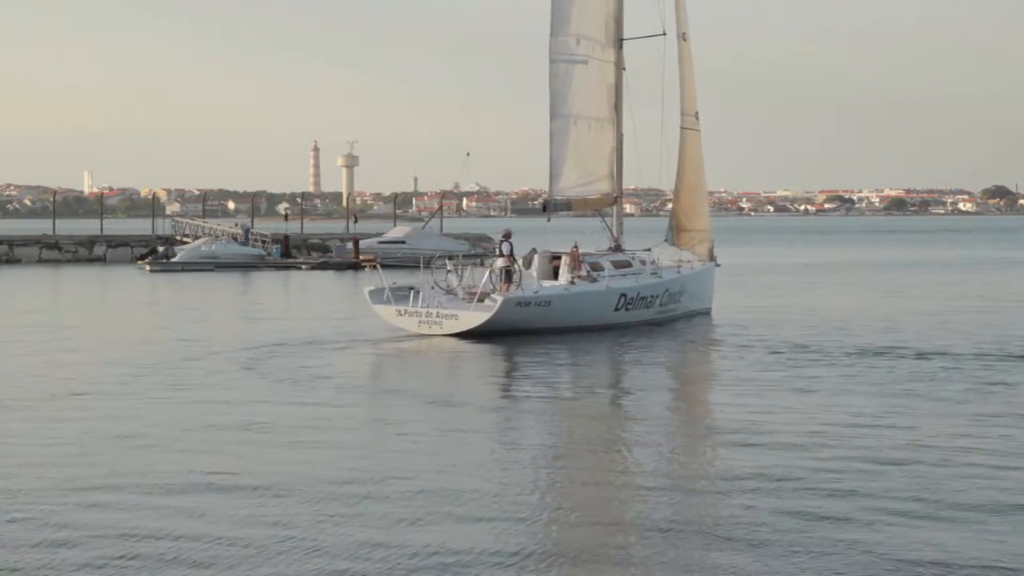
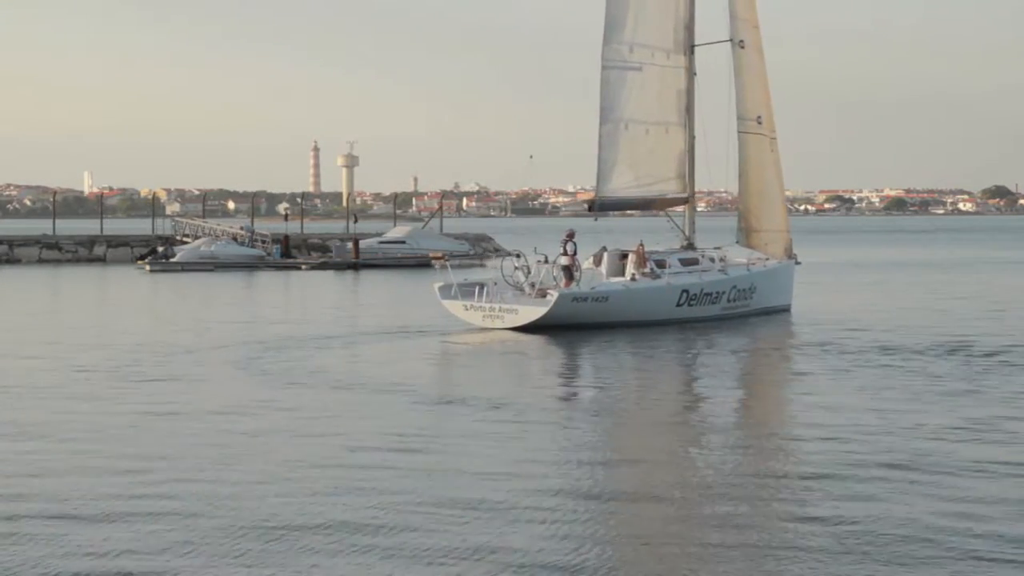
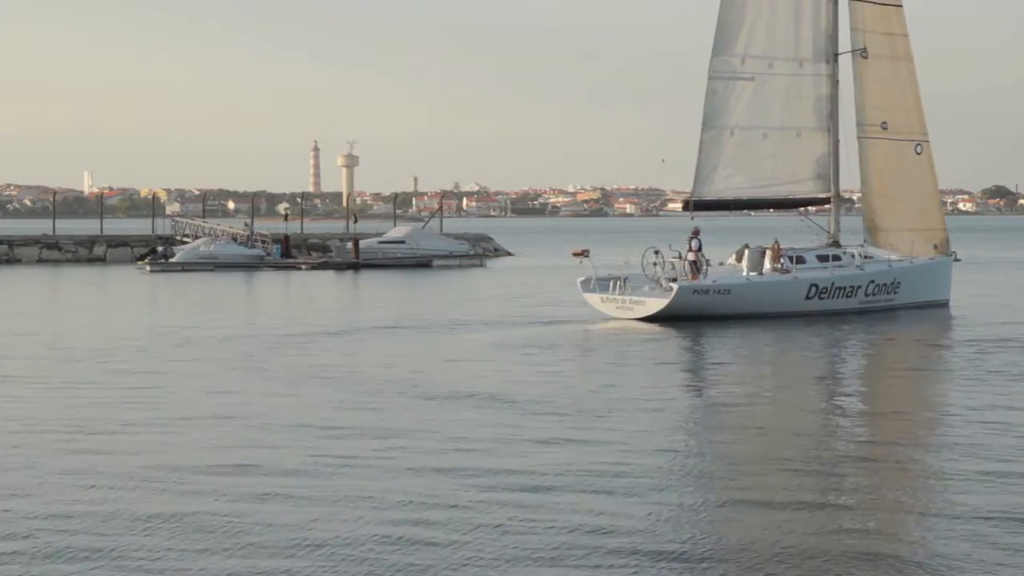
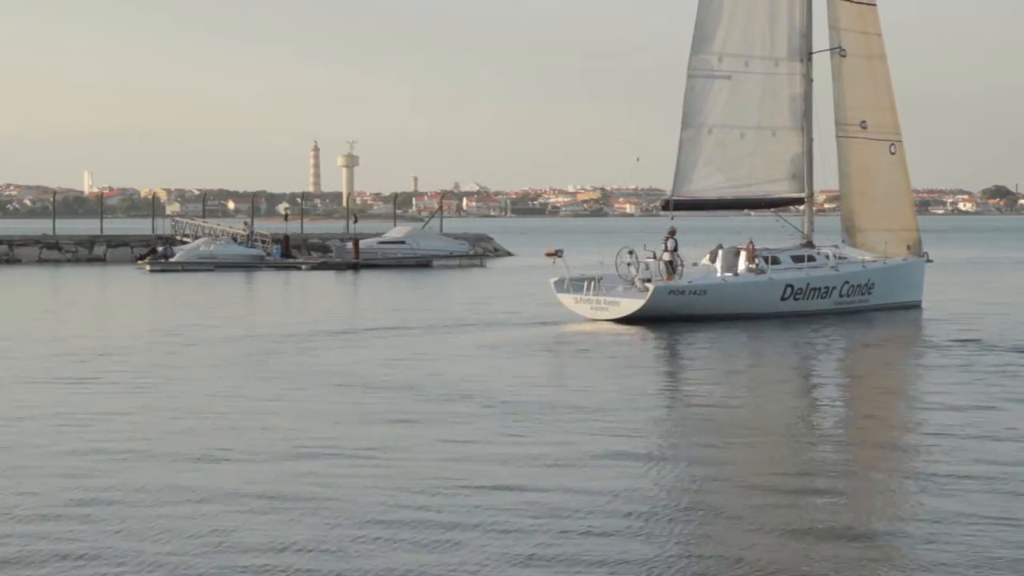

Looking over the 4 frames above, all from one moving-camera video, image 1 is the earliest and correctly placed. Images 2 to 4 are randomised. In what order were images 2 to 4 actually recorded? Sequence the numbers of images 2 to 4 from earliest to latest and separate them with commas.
2, 4, 3
